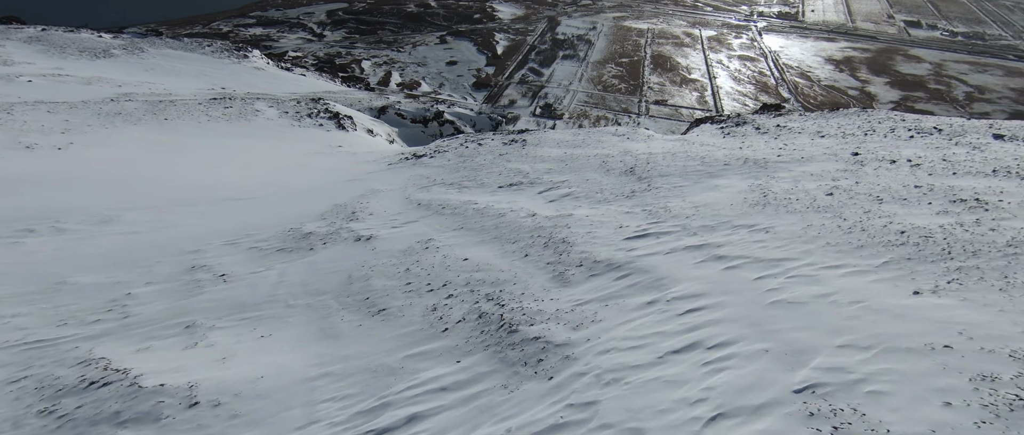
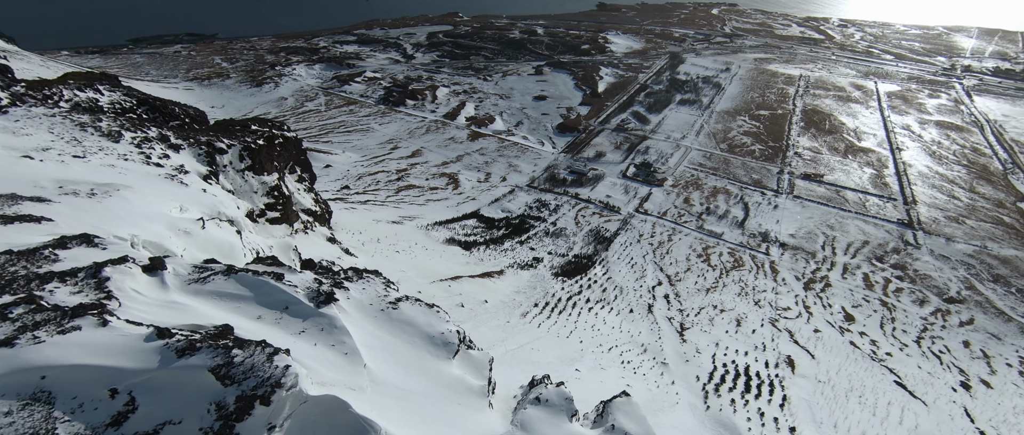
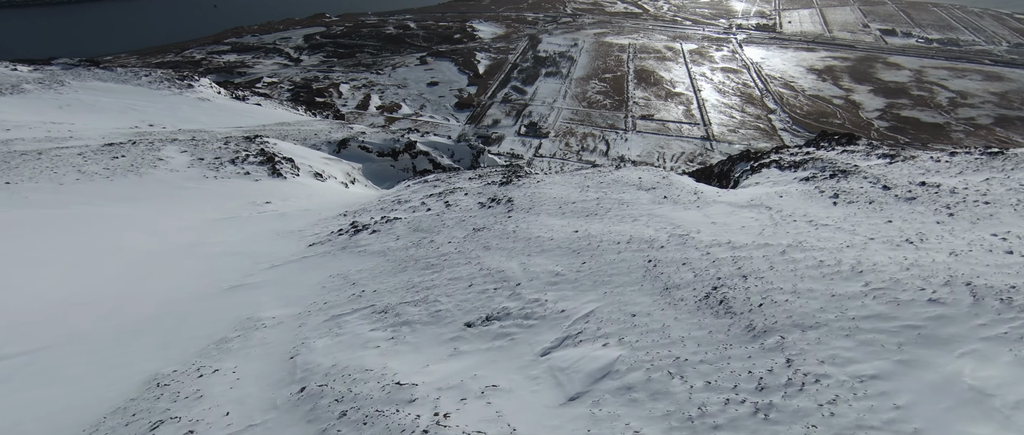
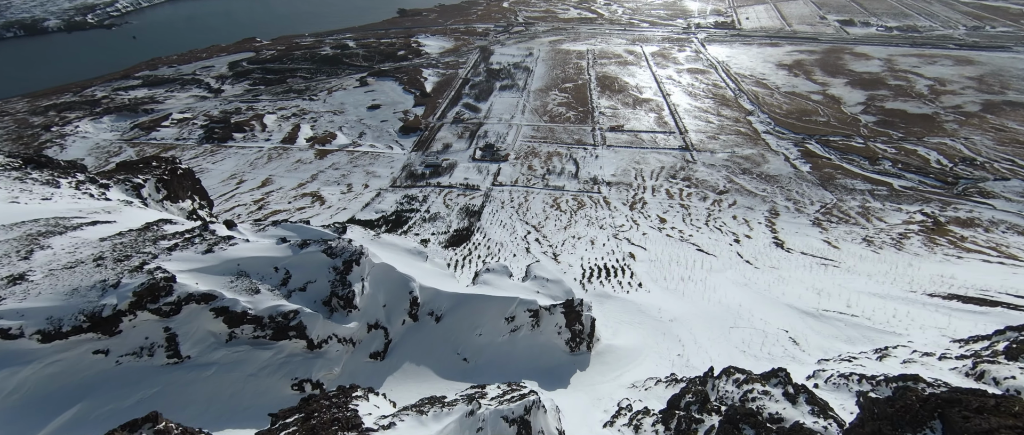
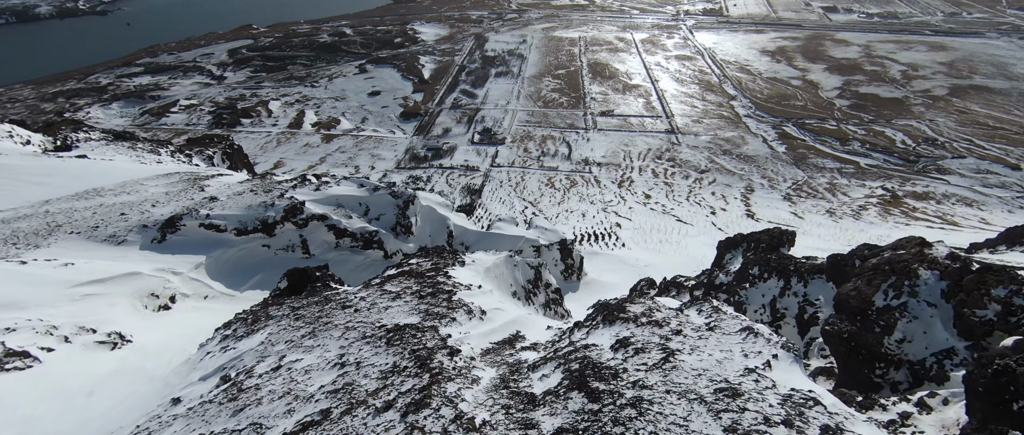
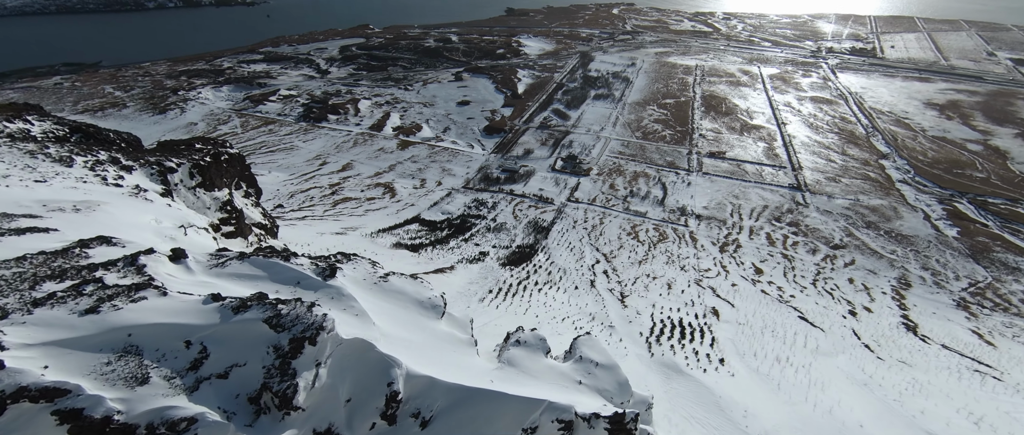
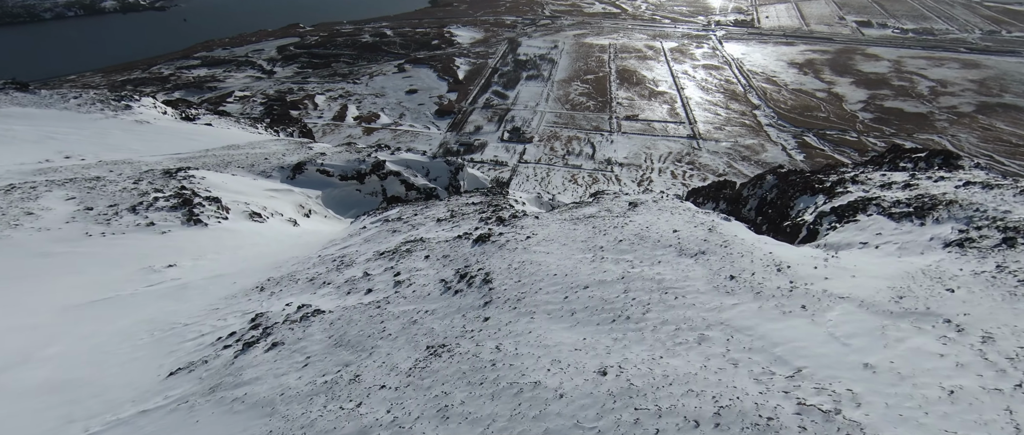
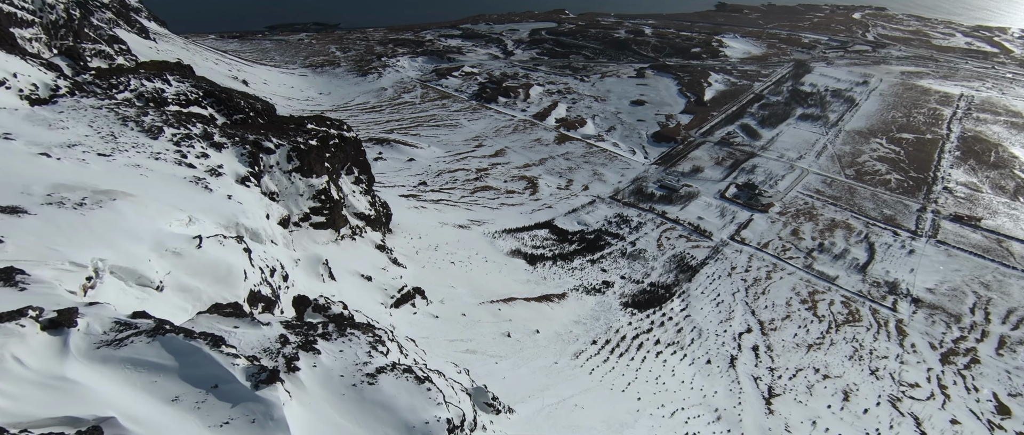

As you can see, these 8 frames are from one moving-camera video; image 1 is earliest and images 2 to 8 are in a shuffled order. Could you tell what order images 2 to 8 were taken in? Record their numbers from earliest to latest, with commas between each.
3, 7, 5, 4, 6, 2, 8
